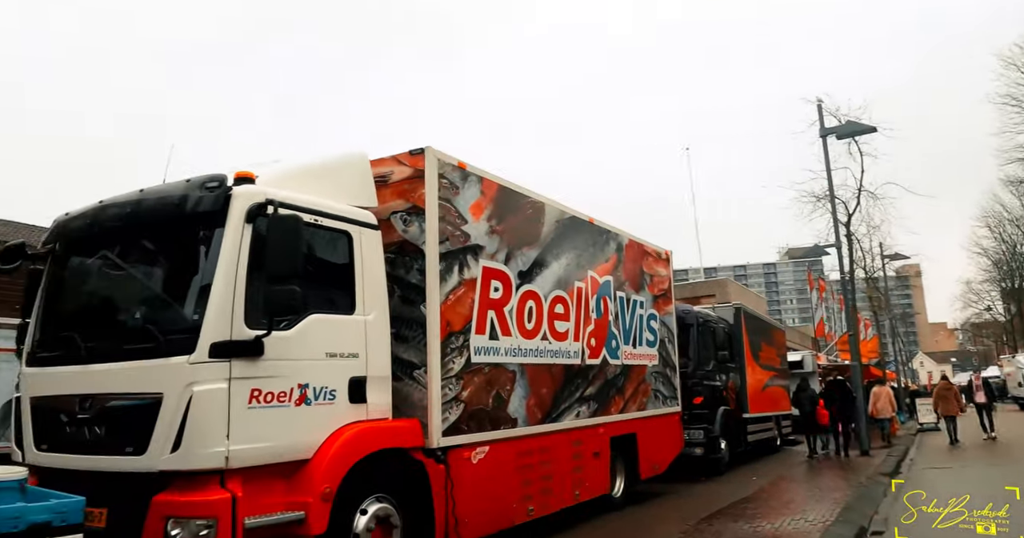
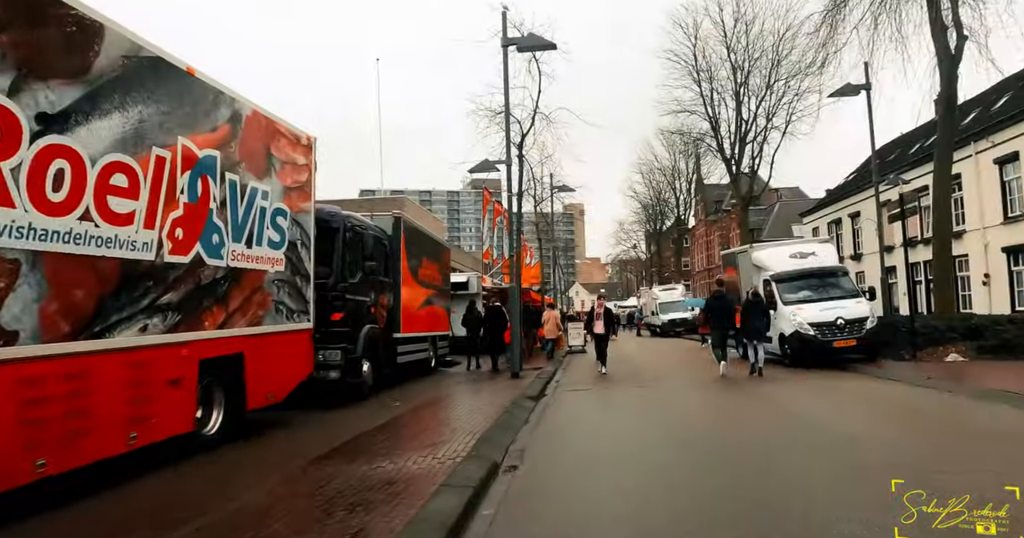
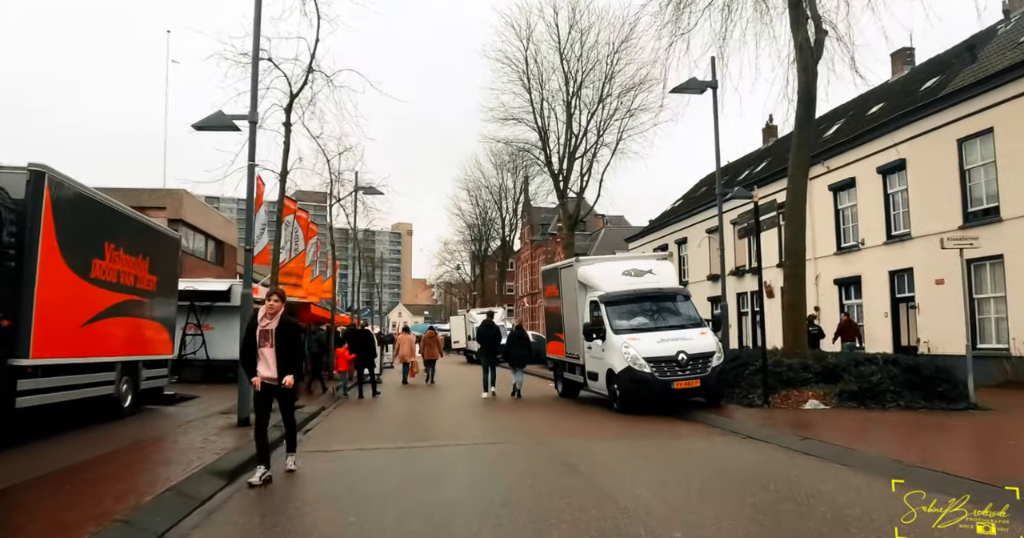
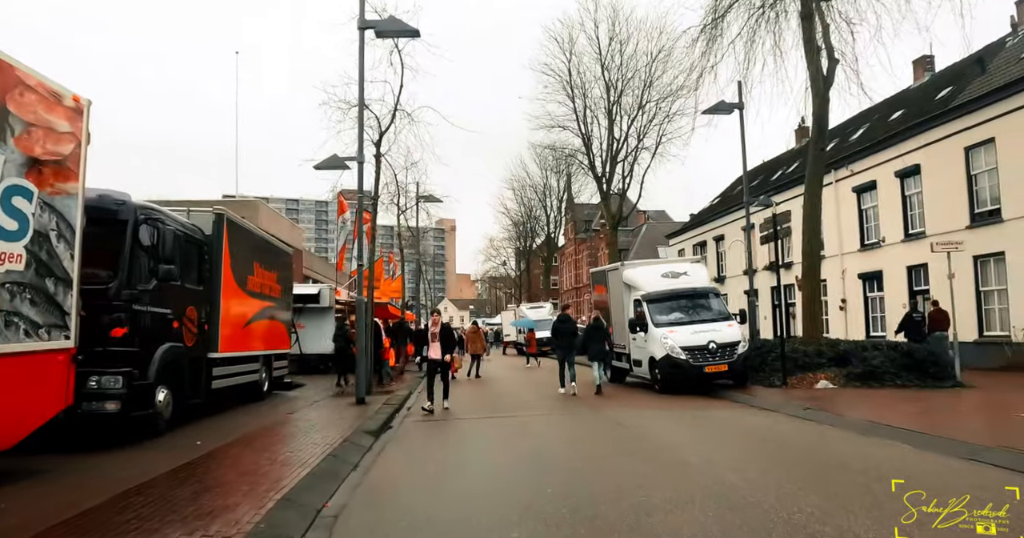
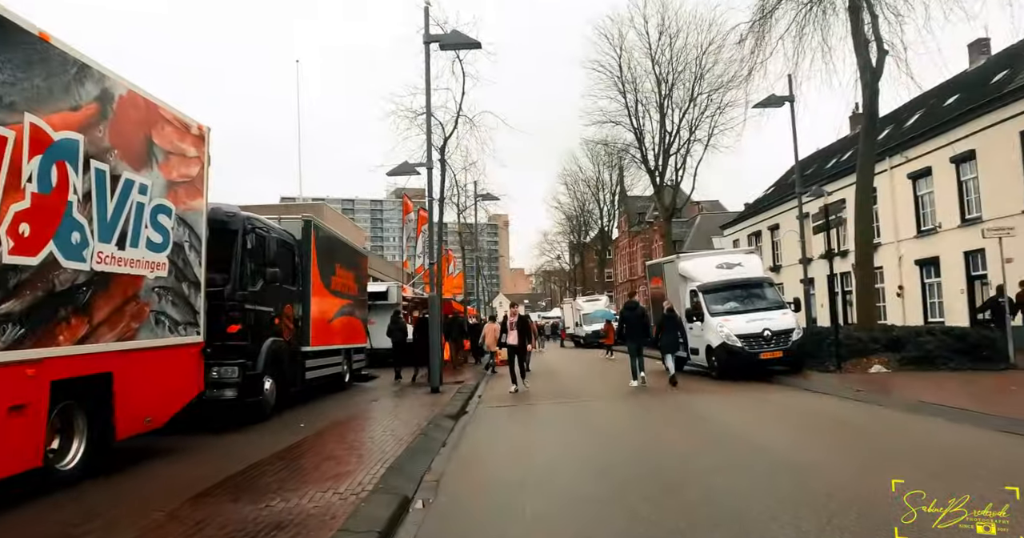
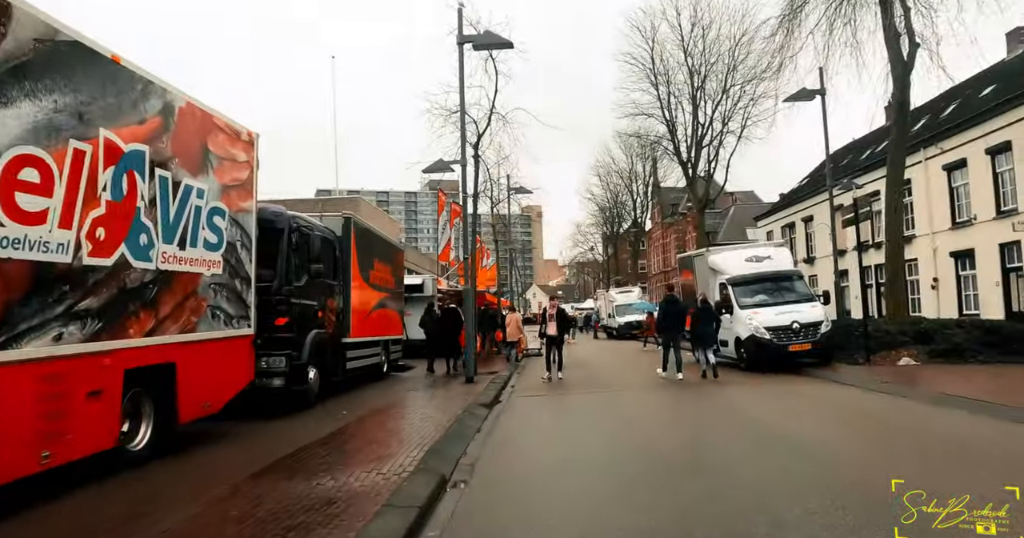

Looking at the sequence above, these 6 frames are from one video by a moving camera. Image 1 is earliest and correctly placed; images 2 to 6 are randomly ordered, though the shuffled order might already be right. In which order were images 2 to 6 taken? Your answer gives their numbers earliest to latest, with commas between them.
2, 6, 5, 4, 3
